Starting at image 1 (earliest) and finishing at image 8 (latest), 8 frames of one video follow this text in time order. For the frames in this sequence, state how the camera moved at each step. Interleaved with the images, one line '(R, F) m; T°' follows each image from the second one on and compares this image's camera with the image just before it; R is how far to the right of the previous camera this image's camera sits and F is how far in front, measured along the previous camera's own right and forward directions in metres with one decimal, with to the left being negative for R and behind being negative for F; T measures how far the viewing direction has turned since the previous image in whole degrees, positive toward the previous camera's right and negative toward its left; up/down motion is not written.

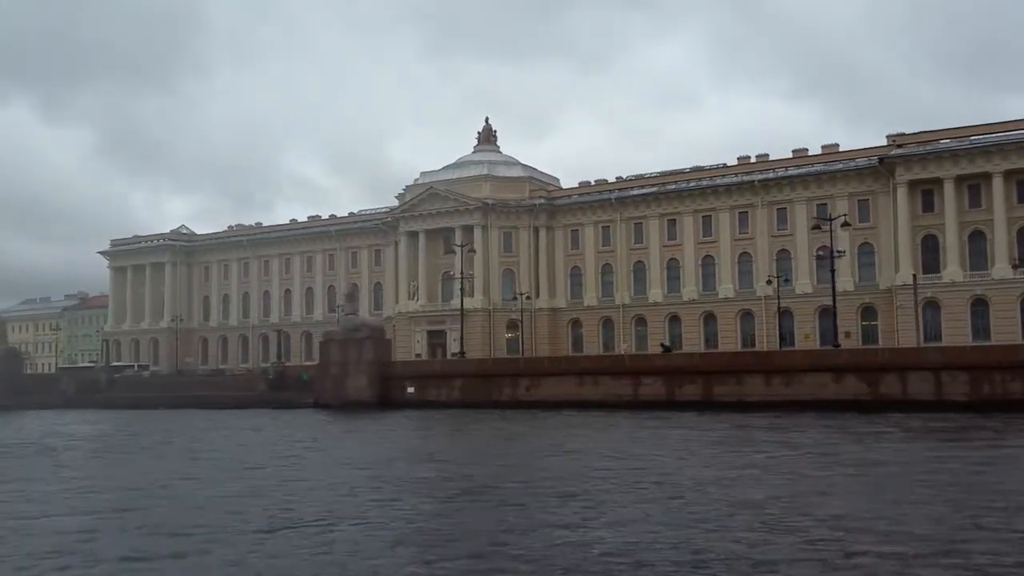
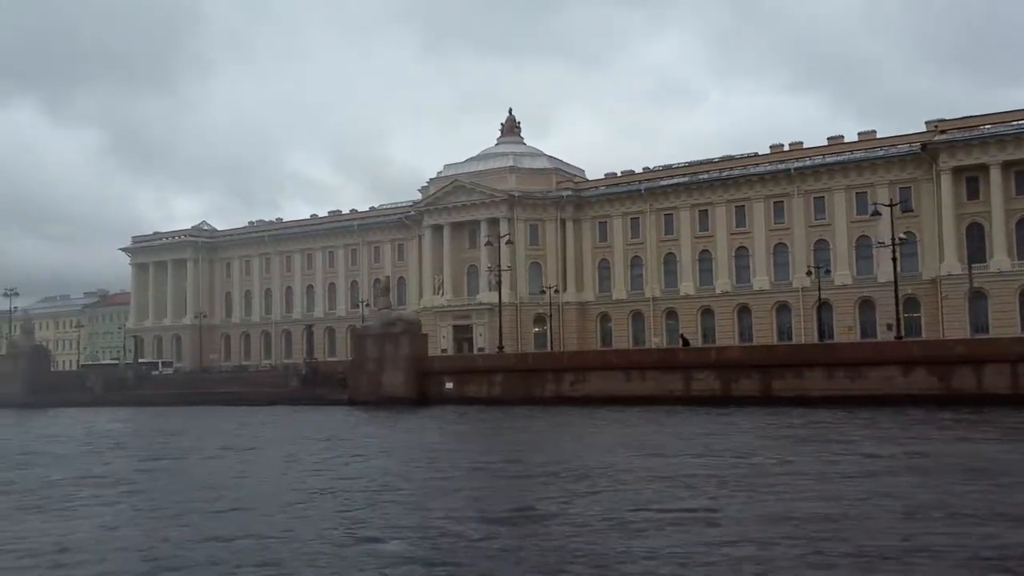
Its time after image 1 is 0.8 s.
(-0.9, +1.2) m; -1°
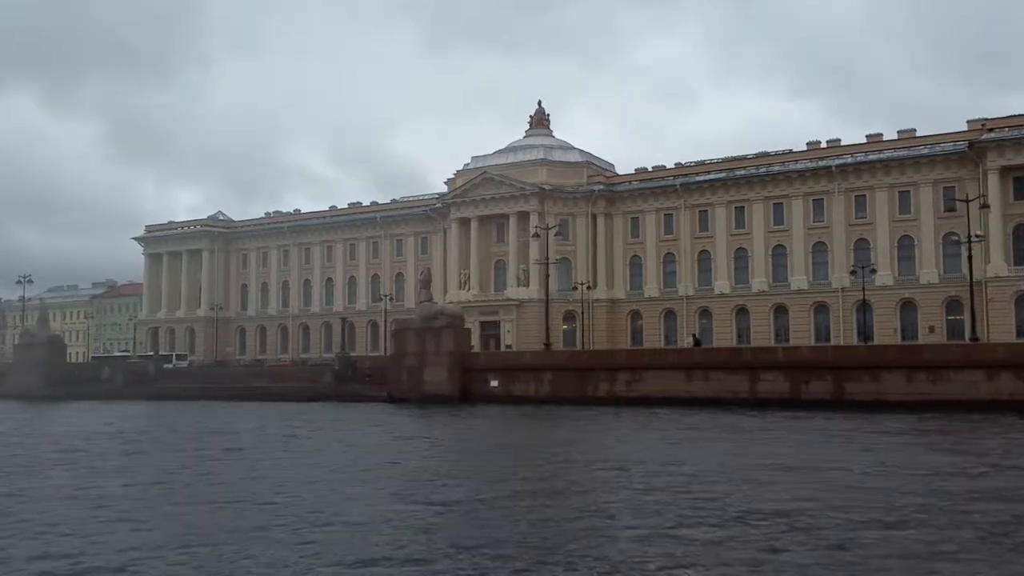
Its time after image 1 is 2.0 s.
(-1.6, +1.3) m; 0°
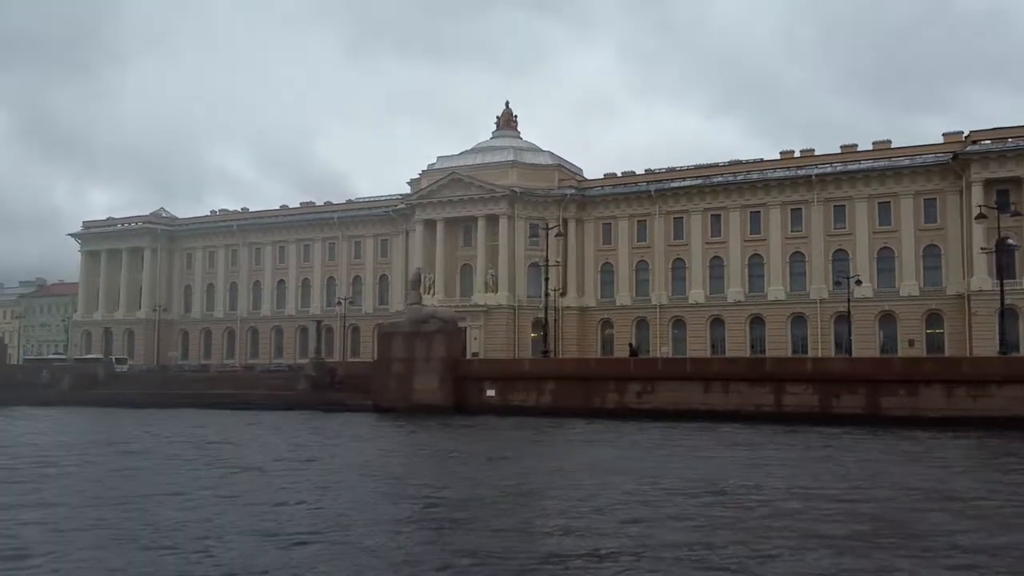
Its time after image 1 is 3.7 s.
(-2.0, +2.2) m; +4°
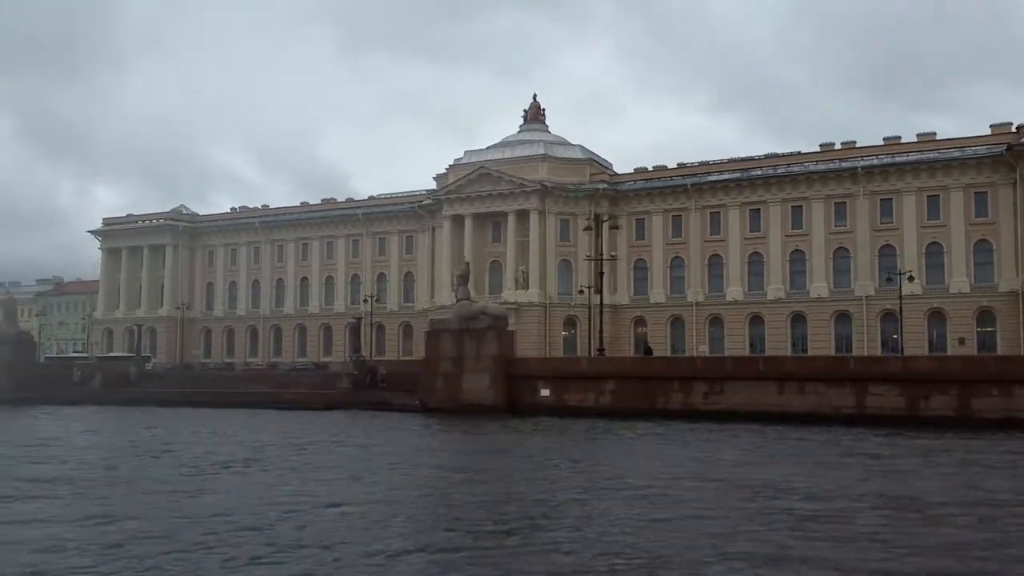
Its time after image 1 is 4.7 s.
(-1.4, +1.4) m; -1°
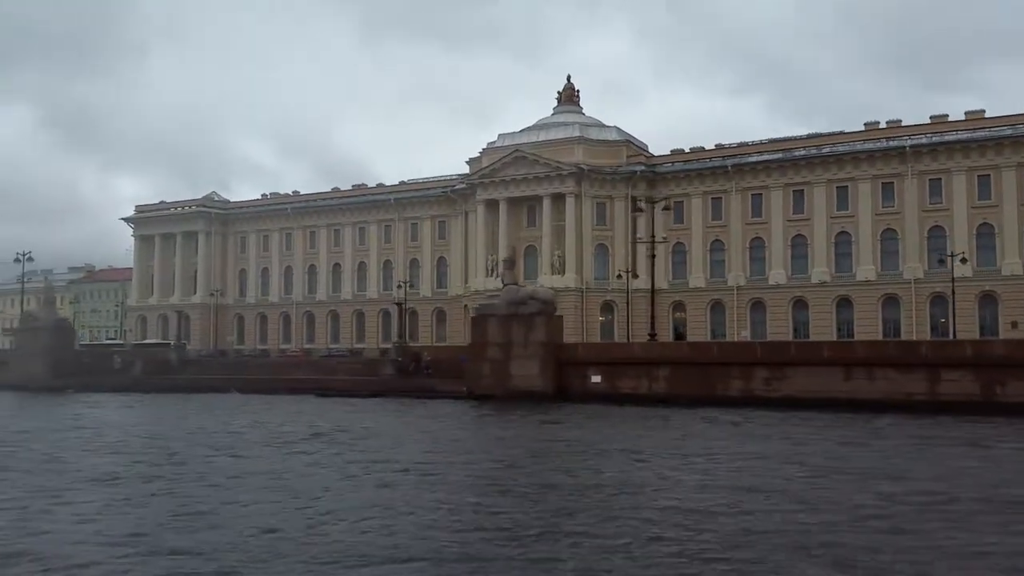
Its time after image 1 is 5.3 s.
(-0.7, +0.8) m; -2°
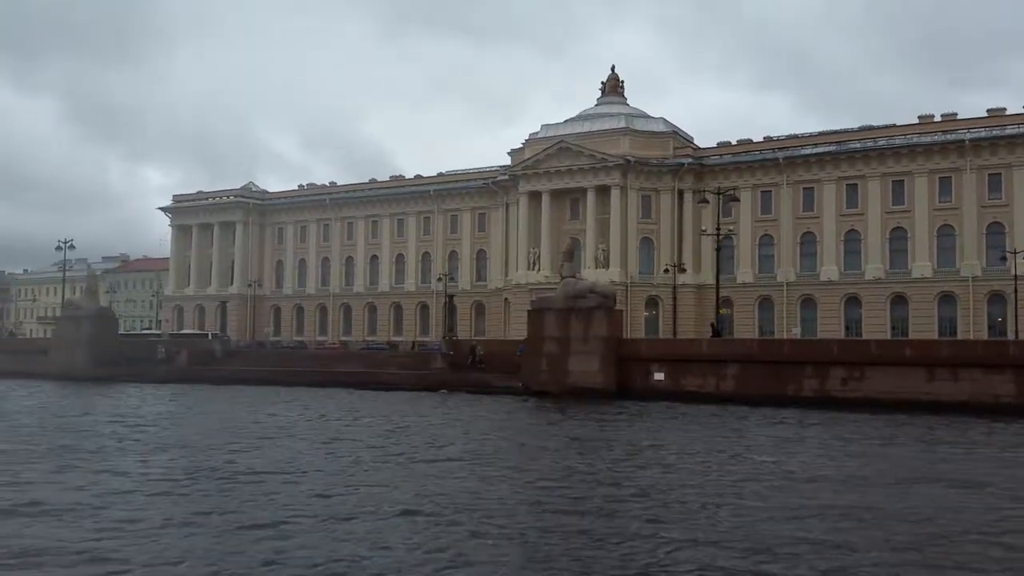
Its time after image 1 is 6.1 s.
(-0.9, +1.0) m; -2°
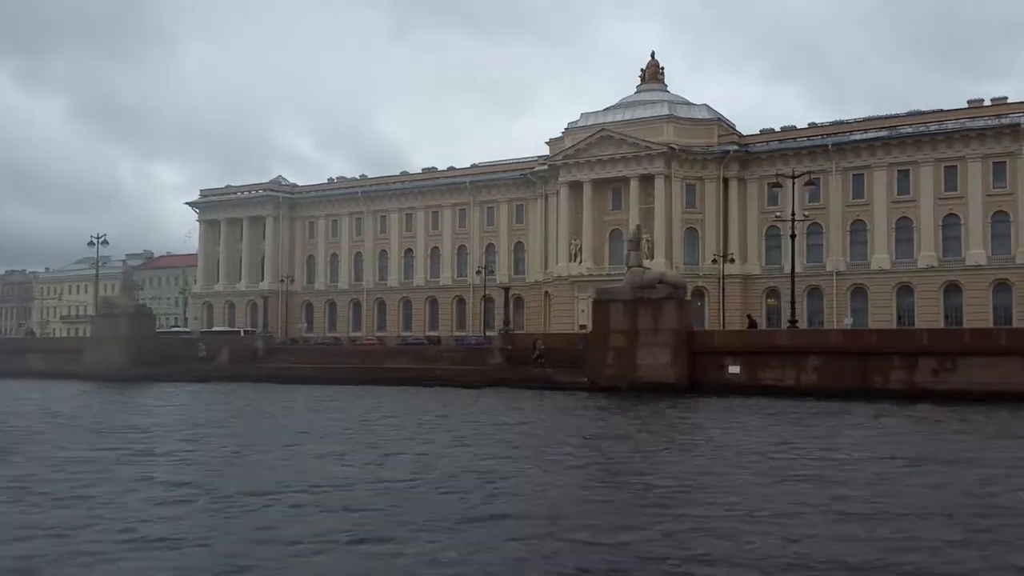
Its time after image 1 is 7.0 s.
(-1.2, +1.2) m; -1°
